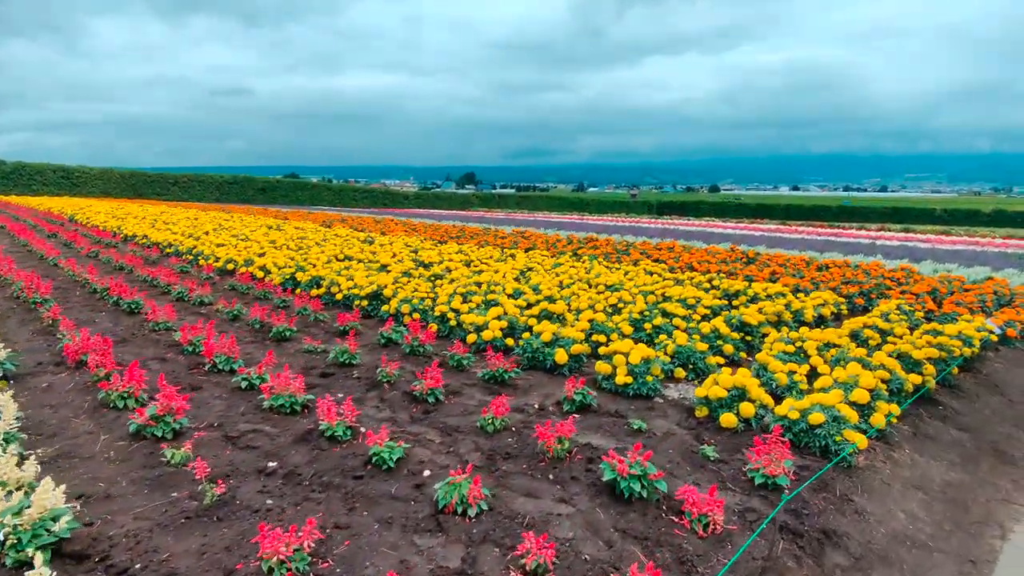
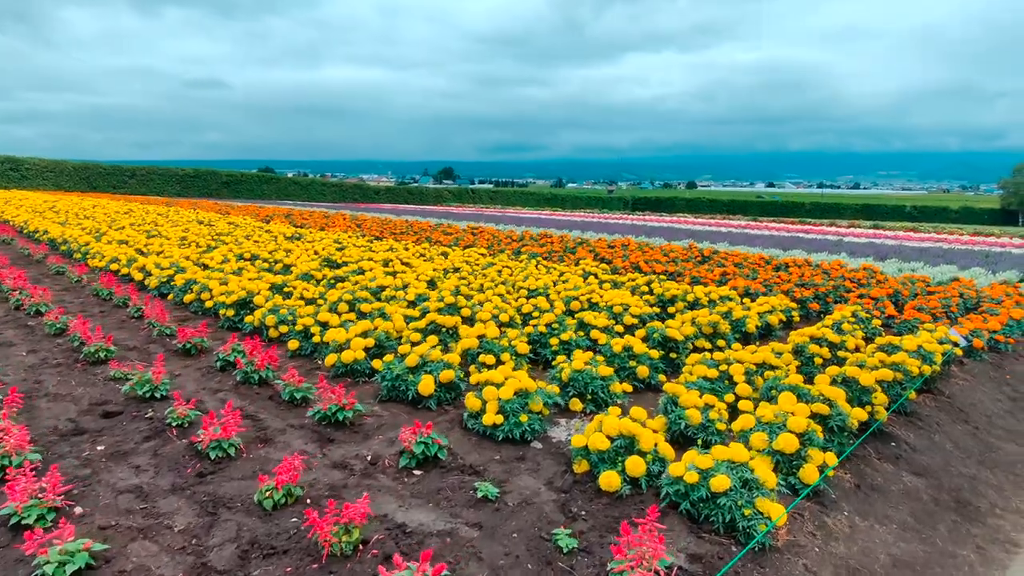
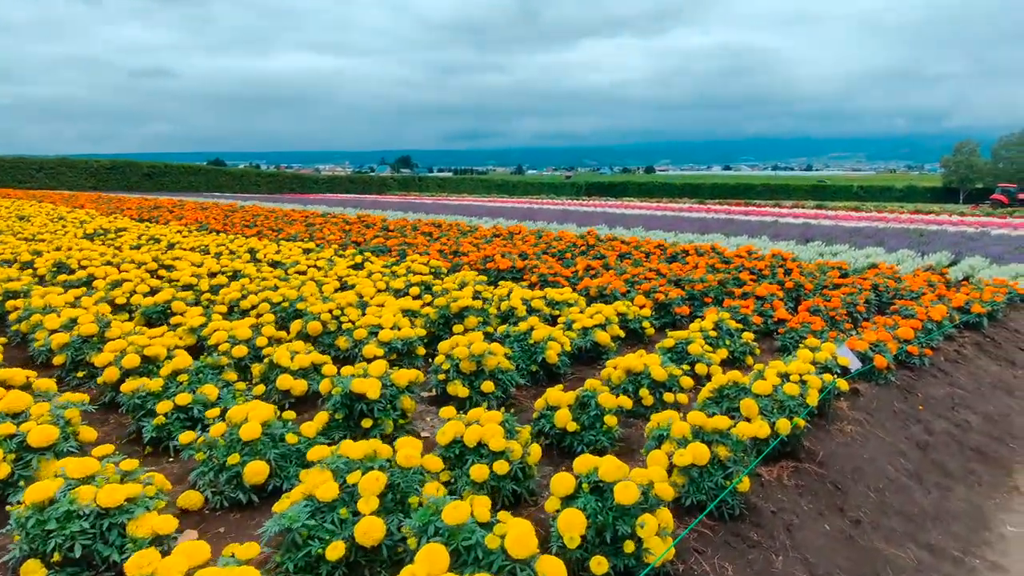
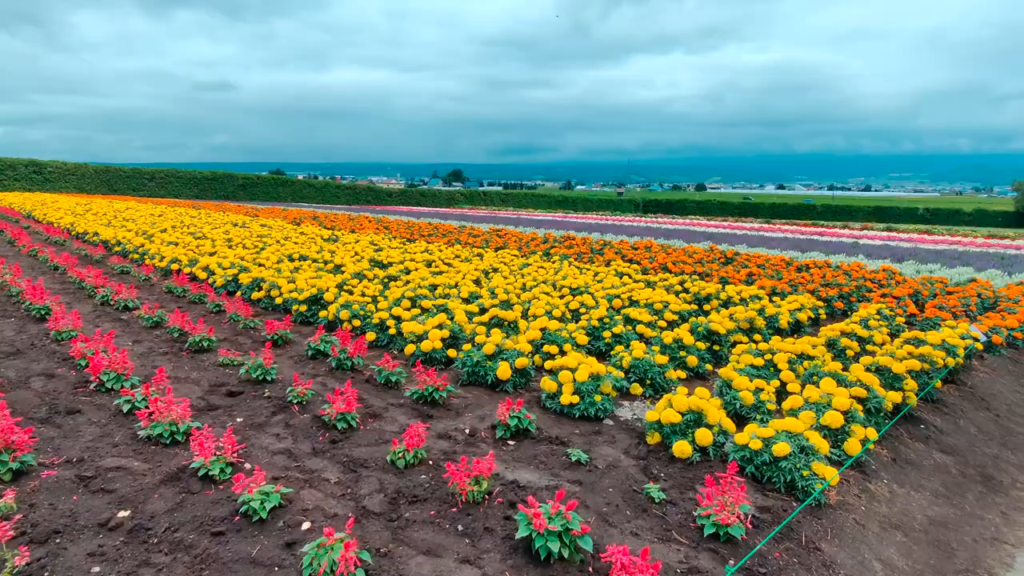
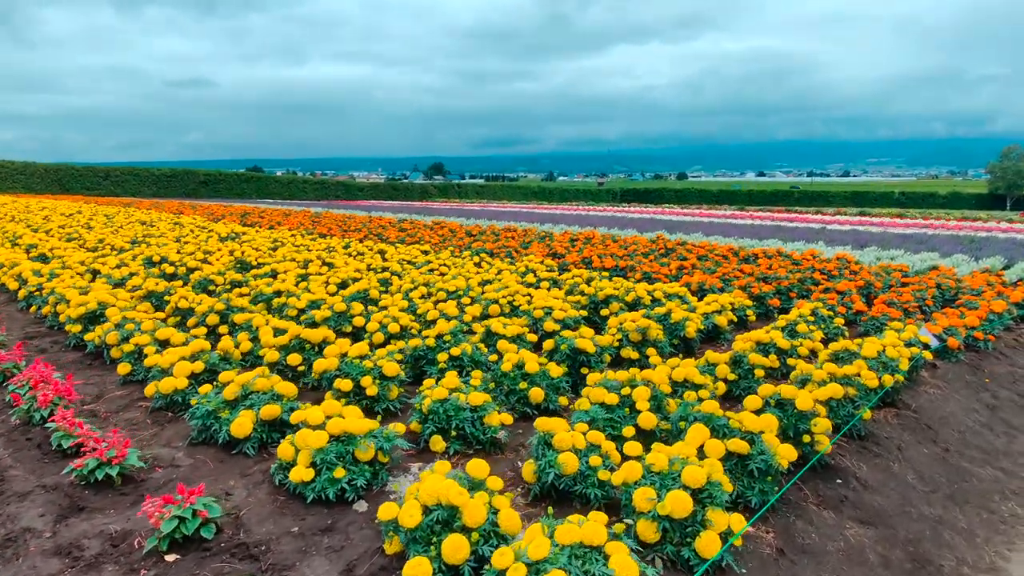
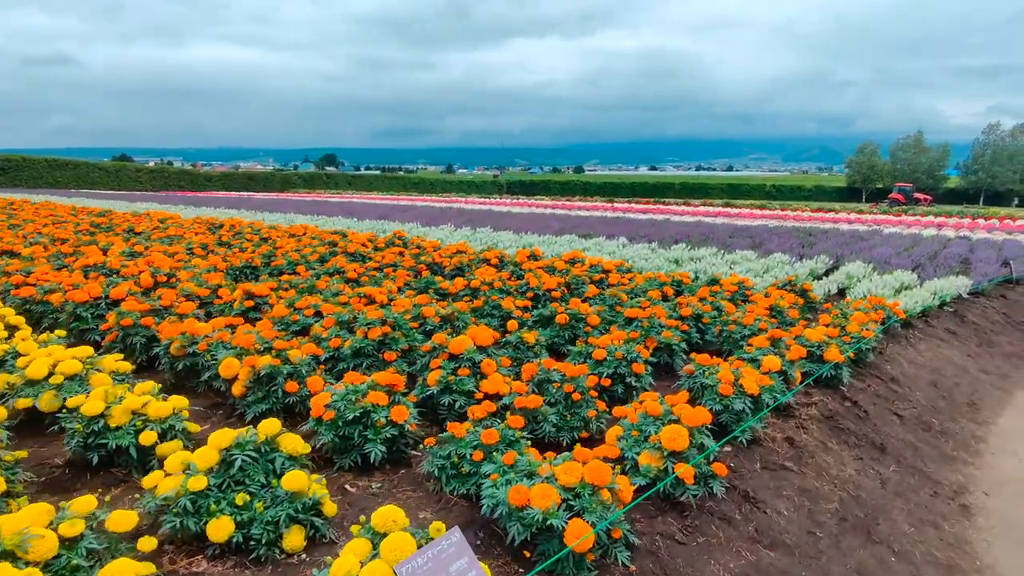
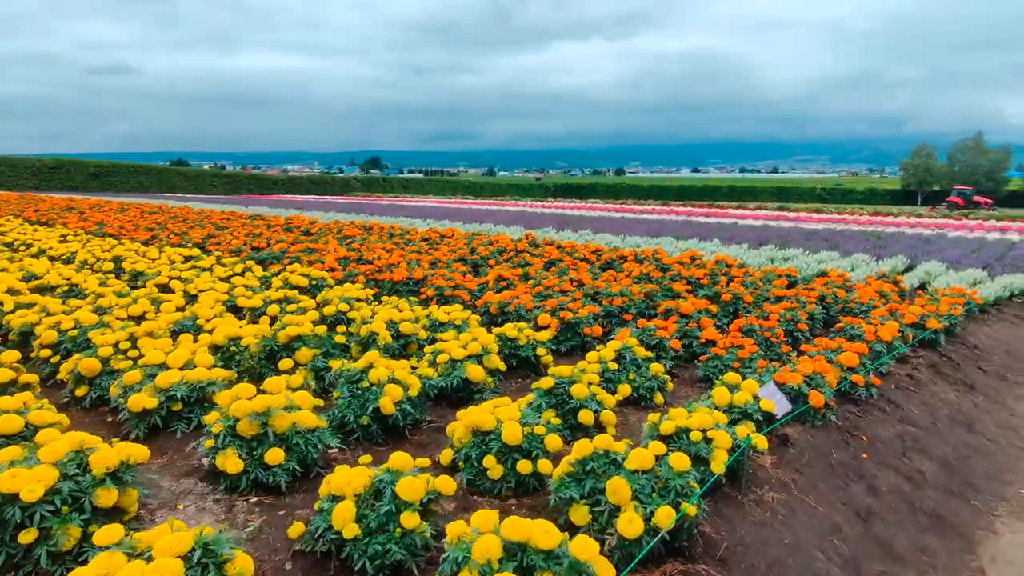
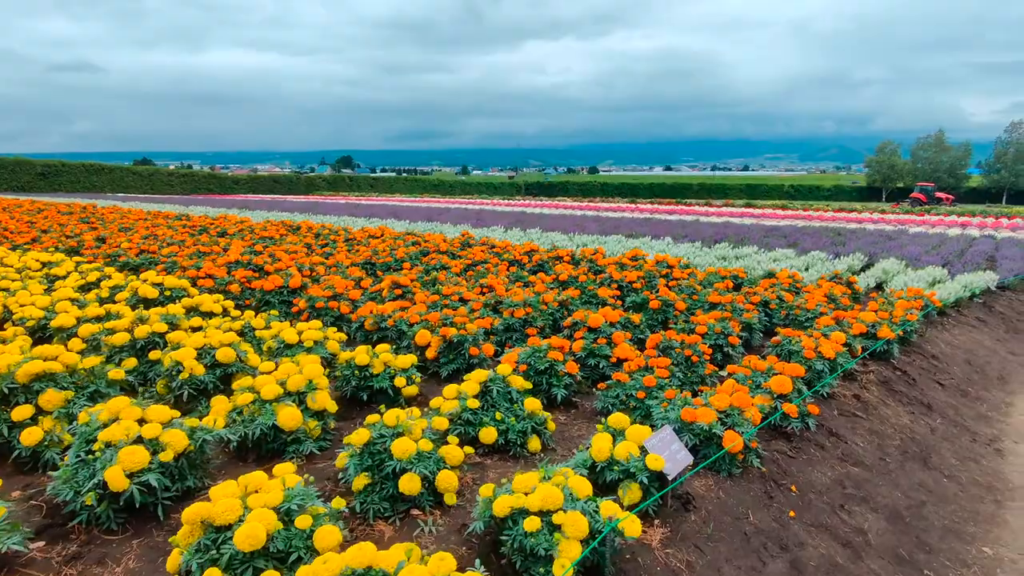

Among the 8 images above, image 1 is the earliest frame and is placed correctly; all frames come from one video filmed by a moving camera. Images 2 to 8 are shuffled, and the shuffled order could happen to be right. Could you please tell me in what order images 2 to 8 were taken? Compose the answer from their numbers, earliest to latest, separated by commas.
4, 2, 5, 3, 7, 8, 6
